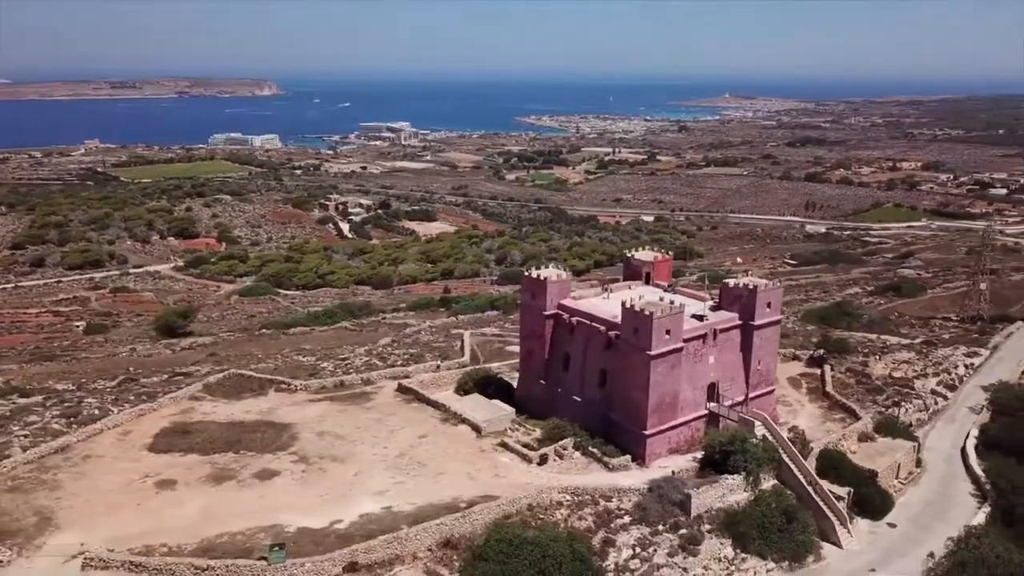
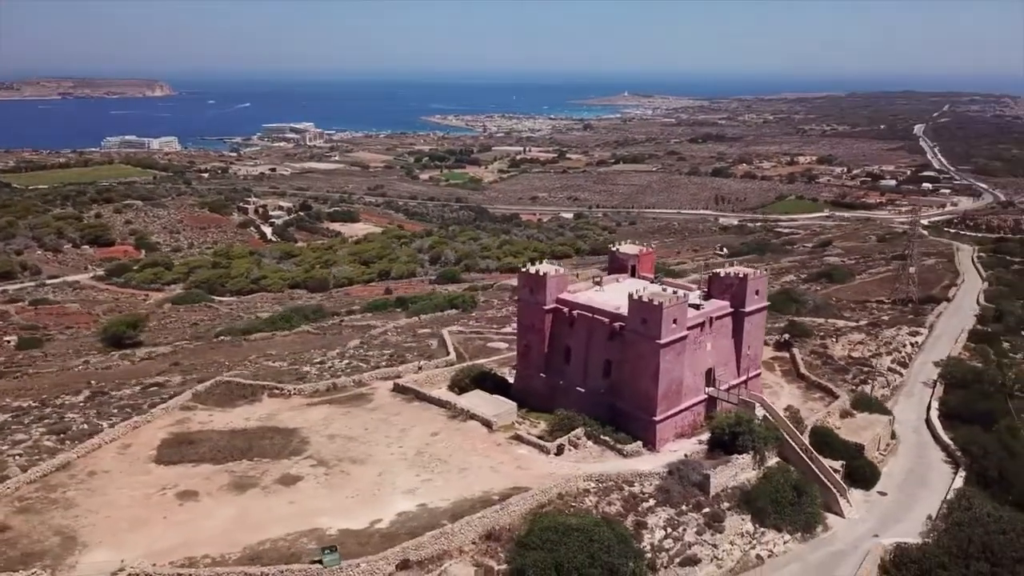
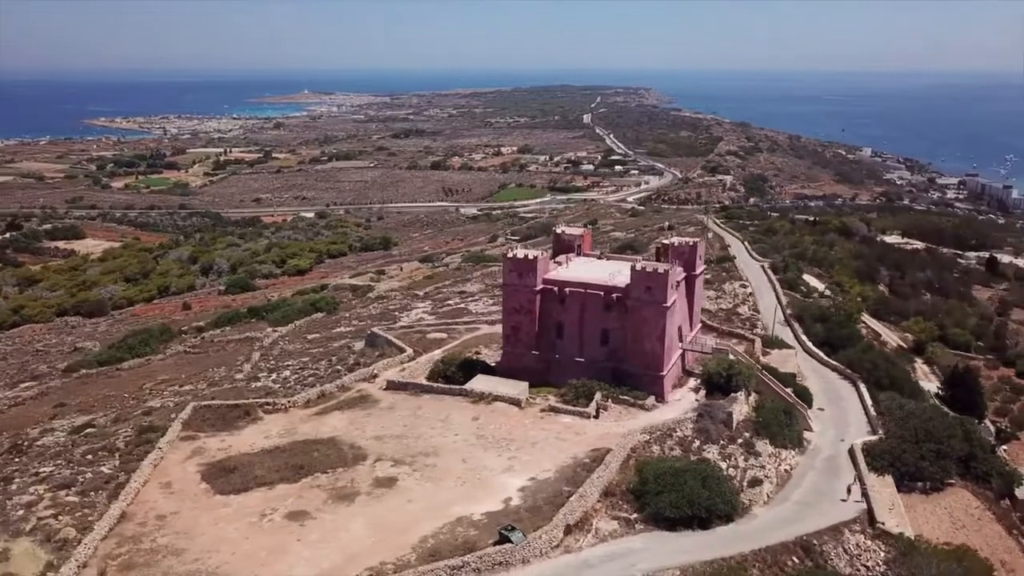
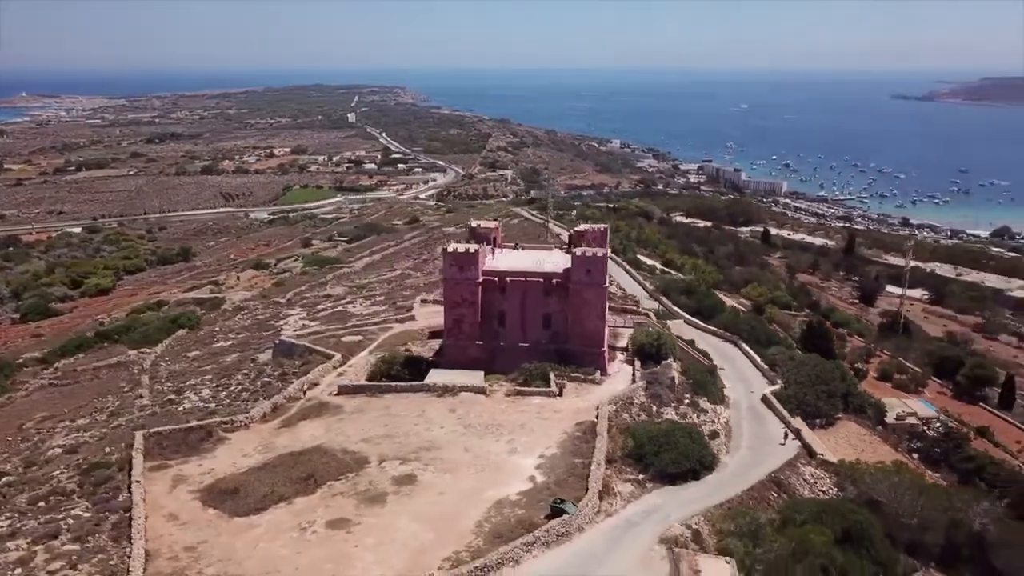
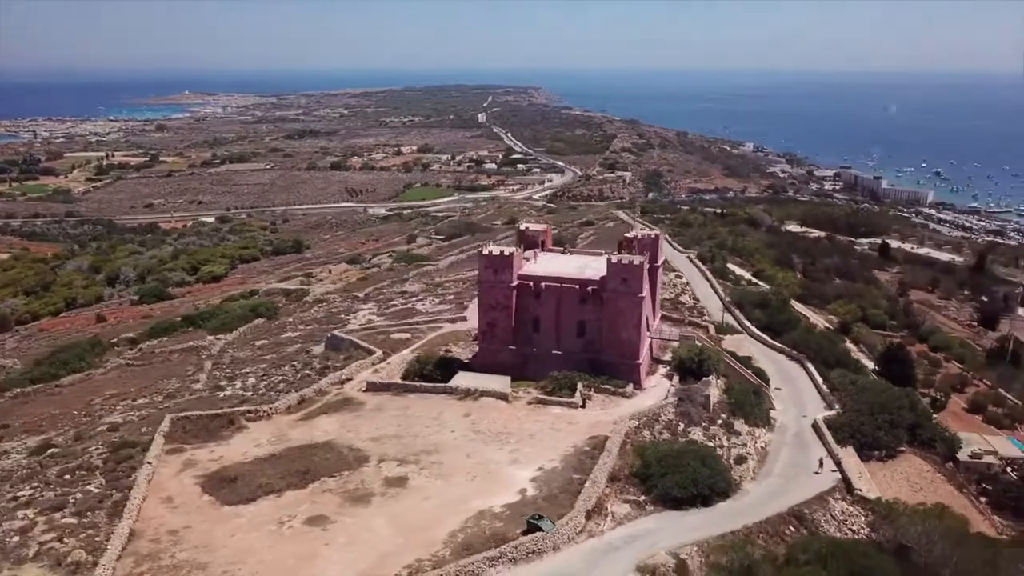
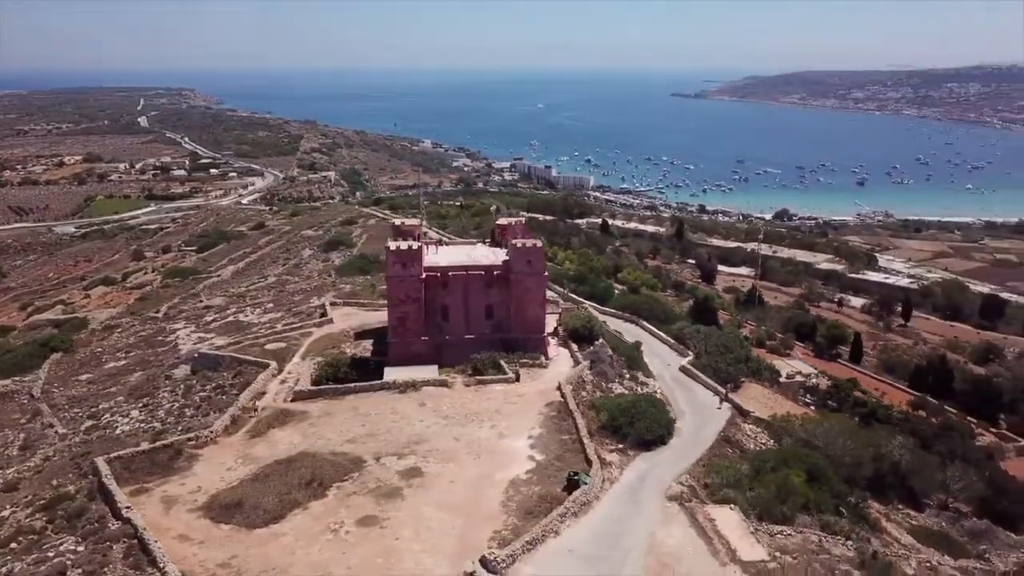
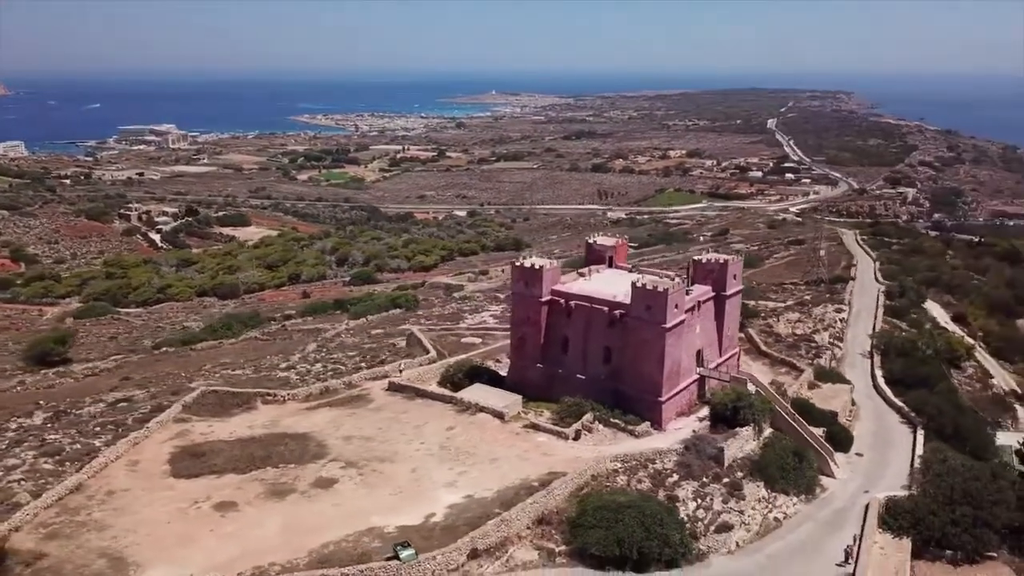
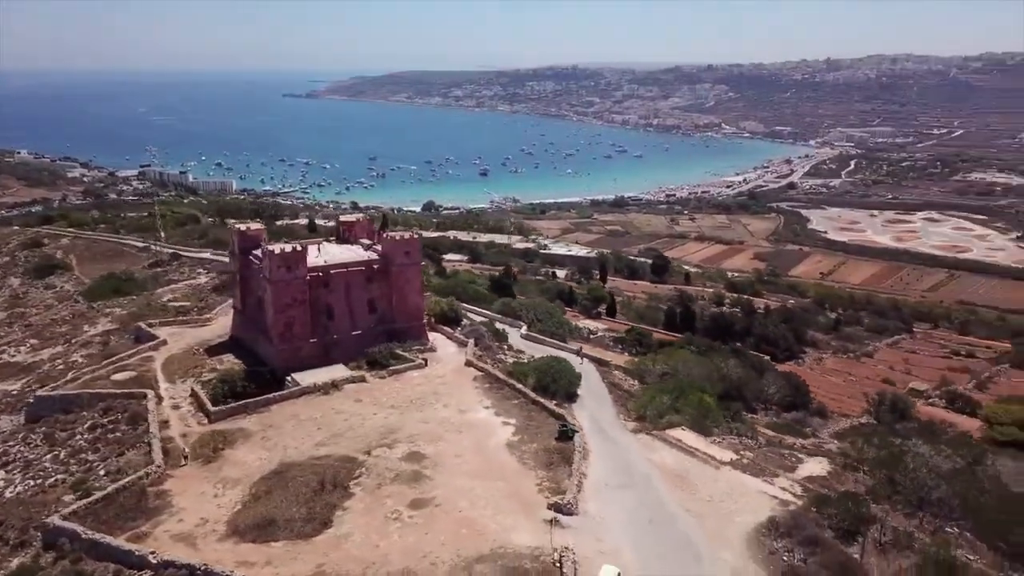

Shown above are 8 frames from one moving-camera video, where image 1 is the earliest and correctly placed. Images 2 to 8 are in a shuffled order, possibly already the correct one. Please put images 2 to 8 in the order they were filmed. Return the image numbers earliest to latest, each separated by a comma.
2, 7, 3, 5, 4, 6, 8
